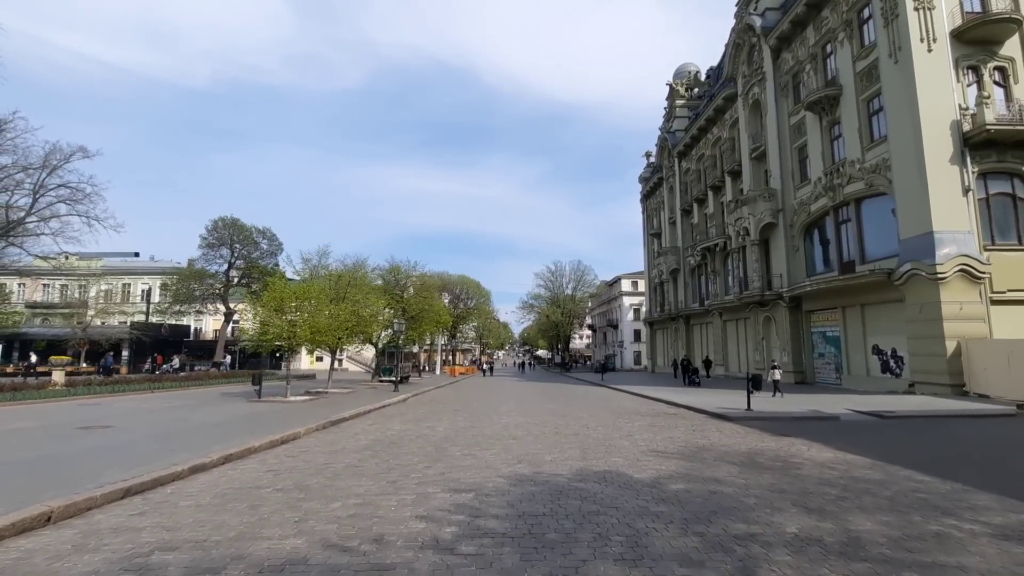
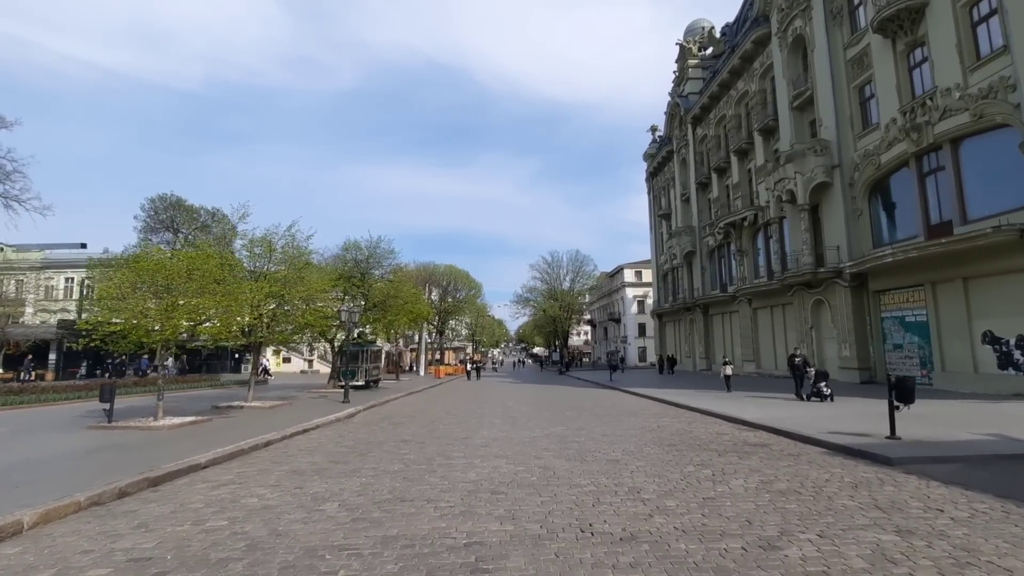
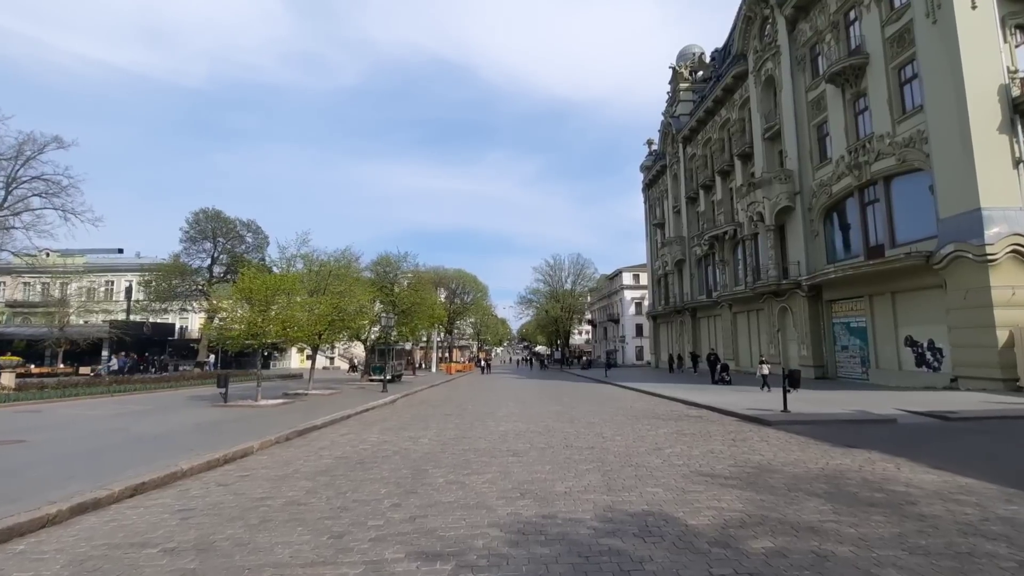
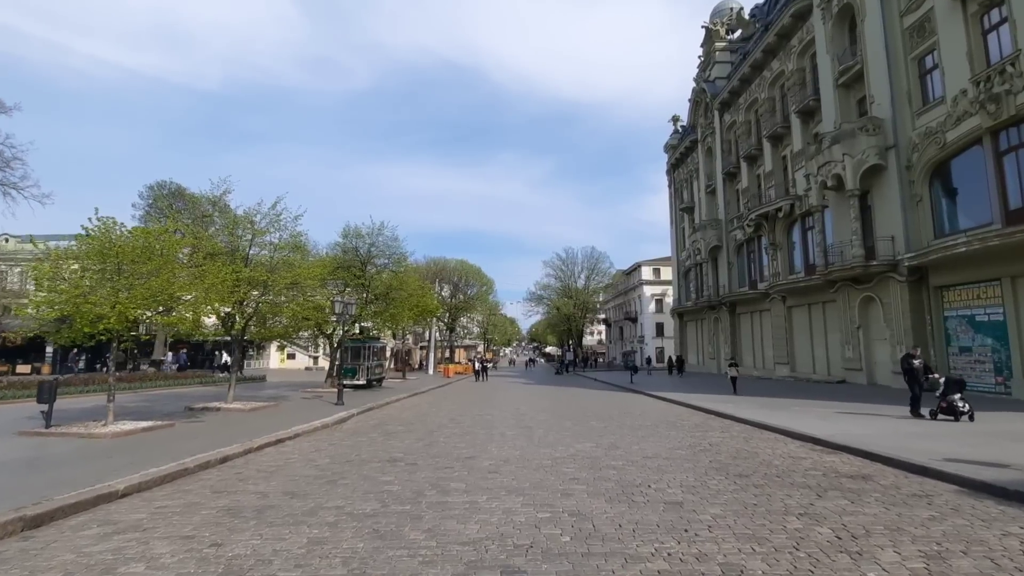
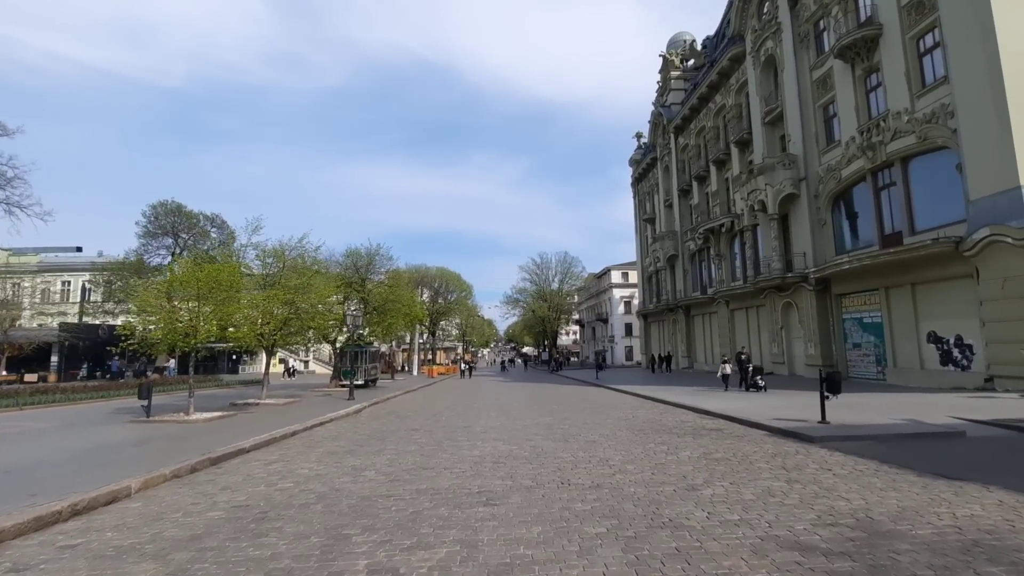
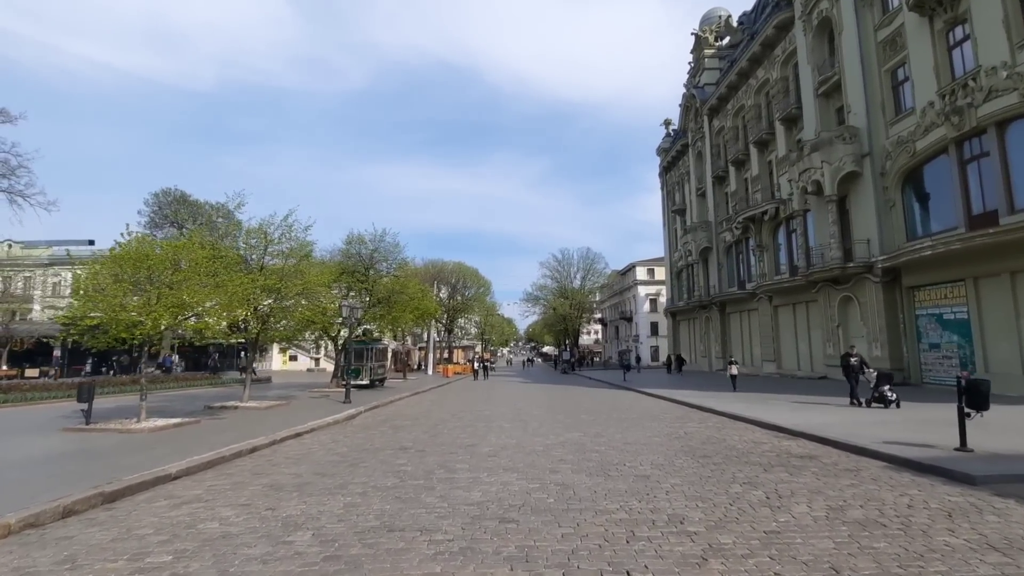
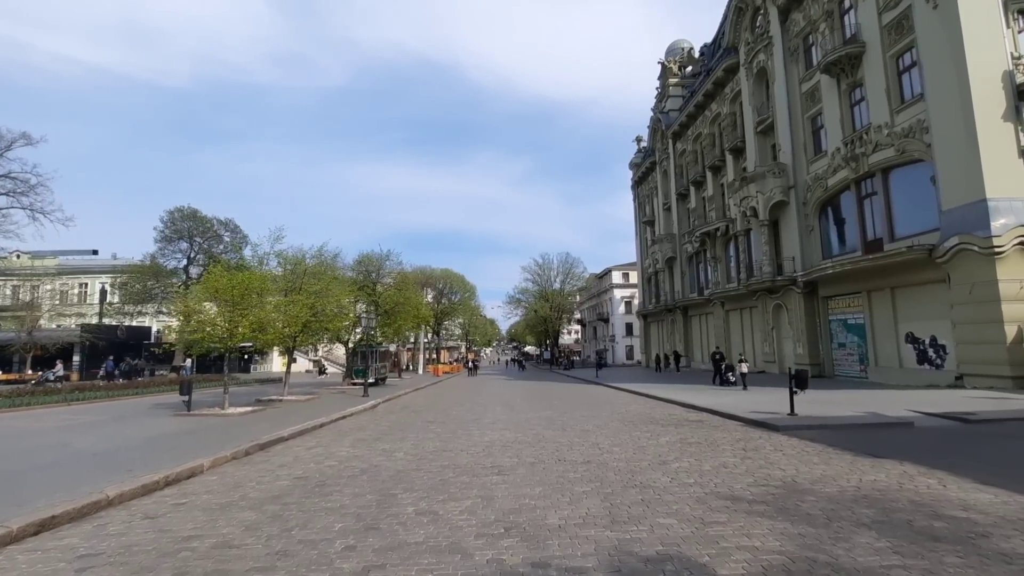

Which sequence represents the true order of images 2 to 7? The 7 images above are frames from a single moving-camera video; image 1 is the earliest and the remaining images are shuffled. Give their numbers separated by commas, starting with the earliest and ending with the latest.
3, 7, 5, 2, 6, 4
